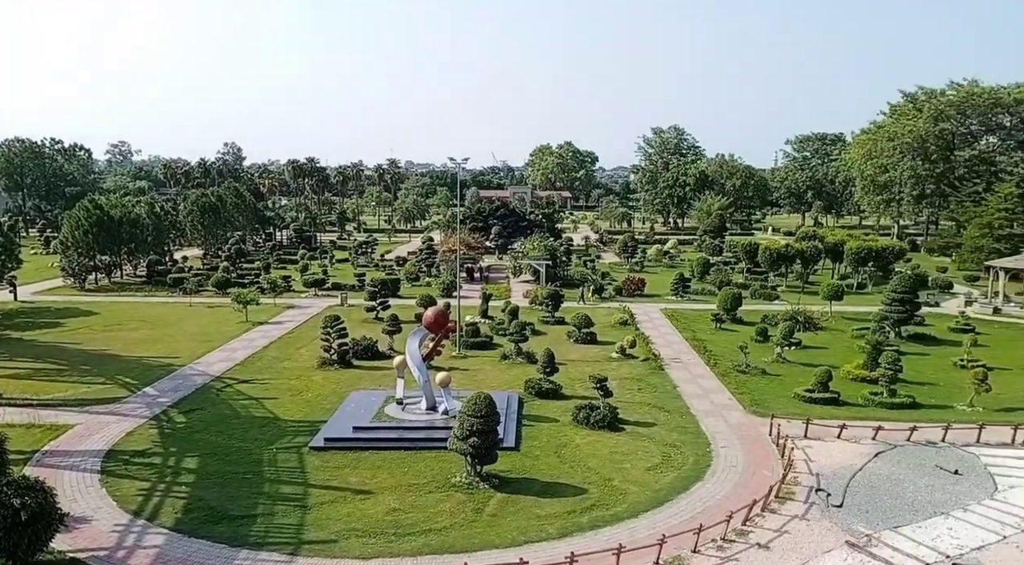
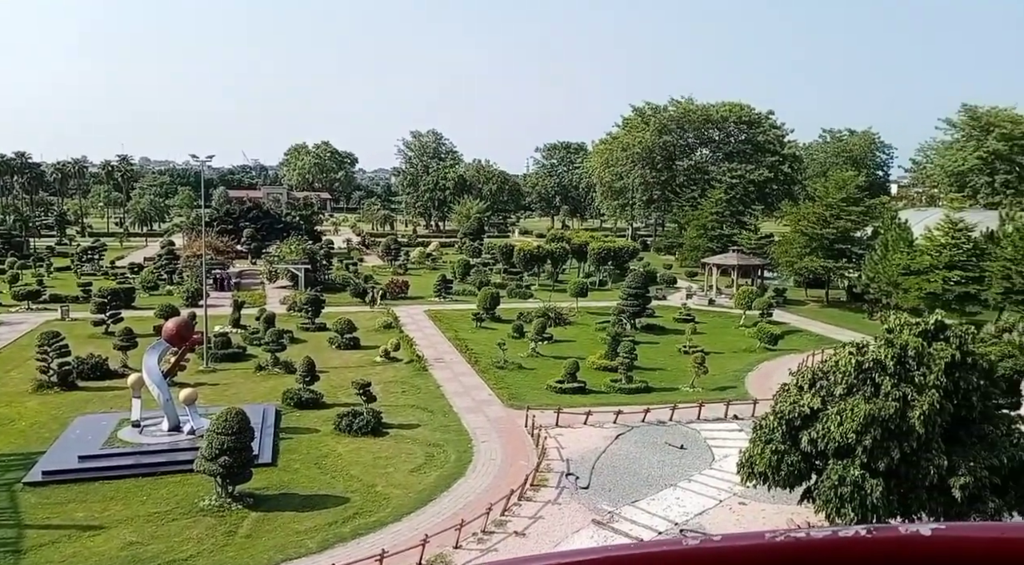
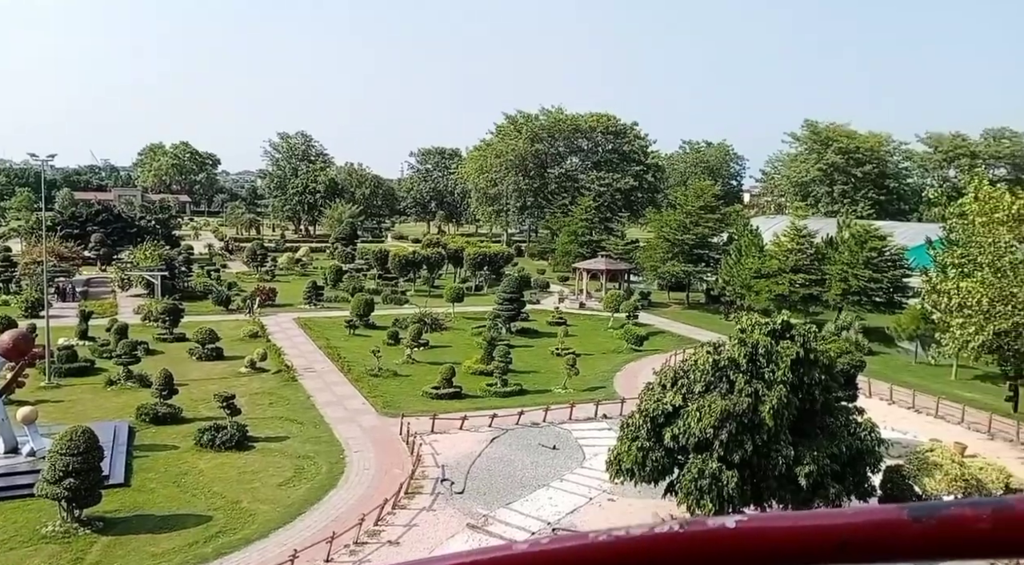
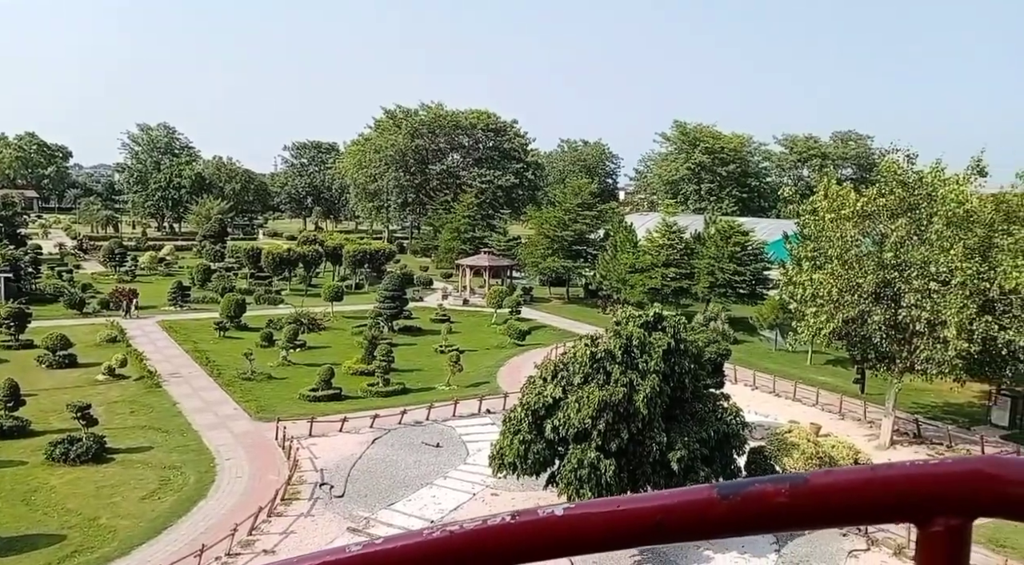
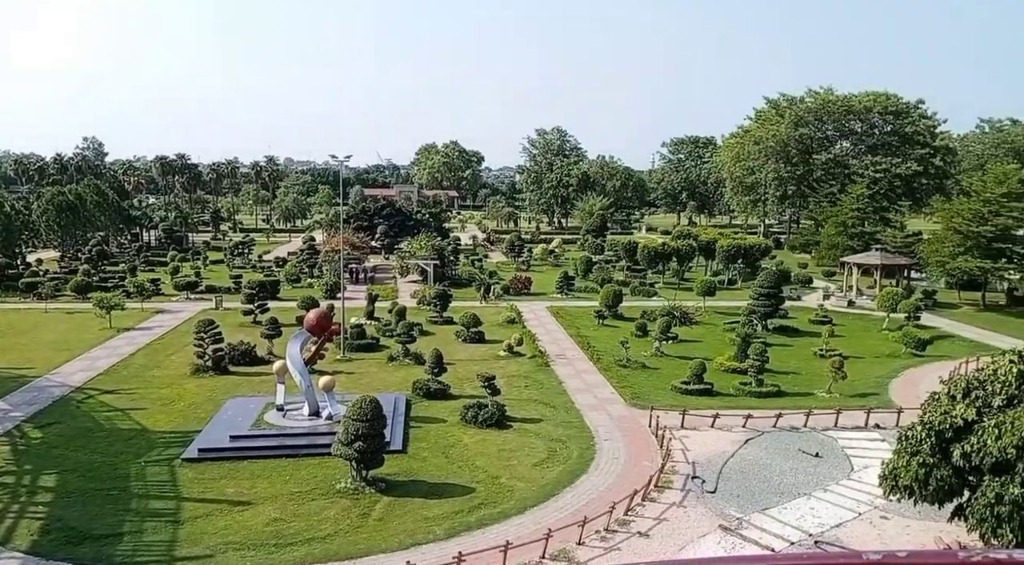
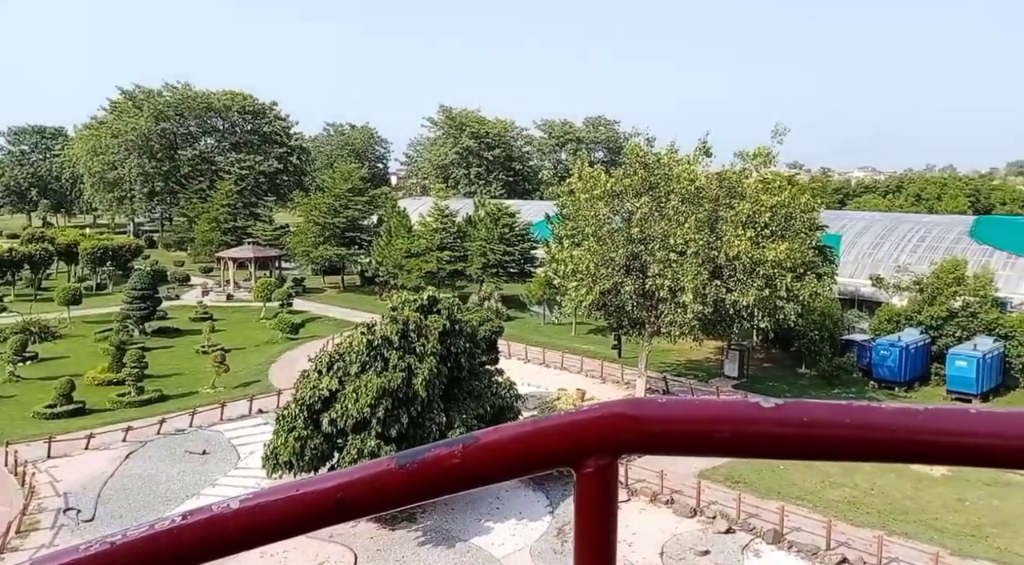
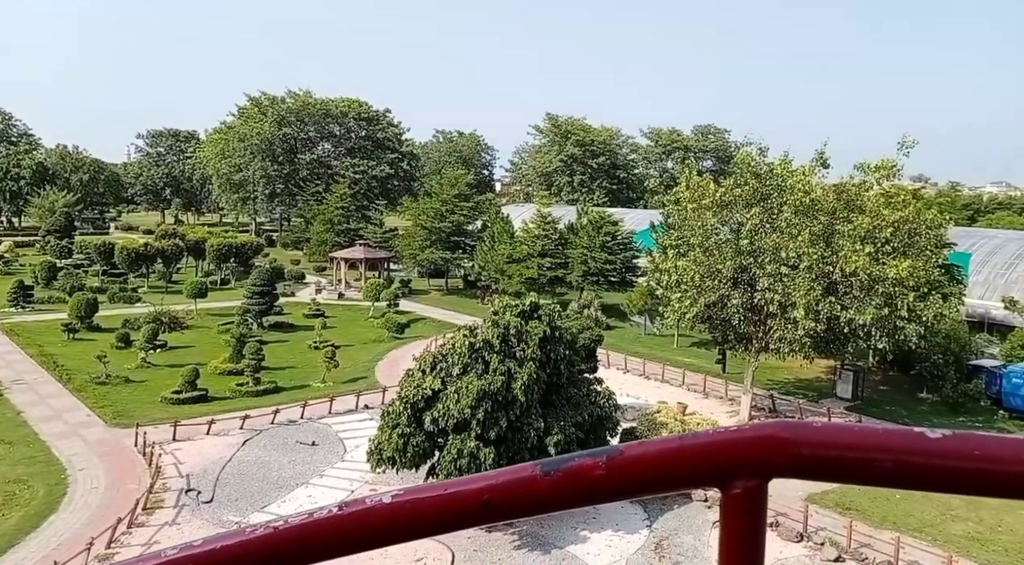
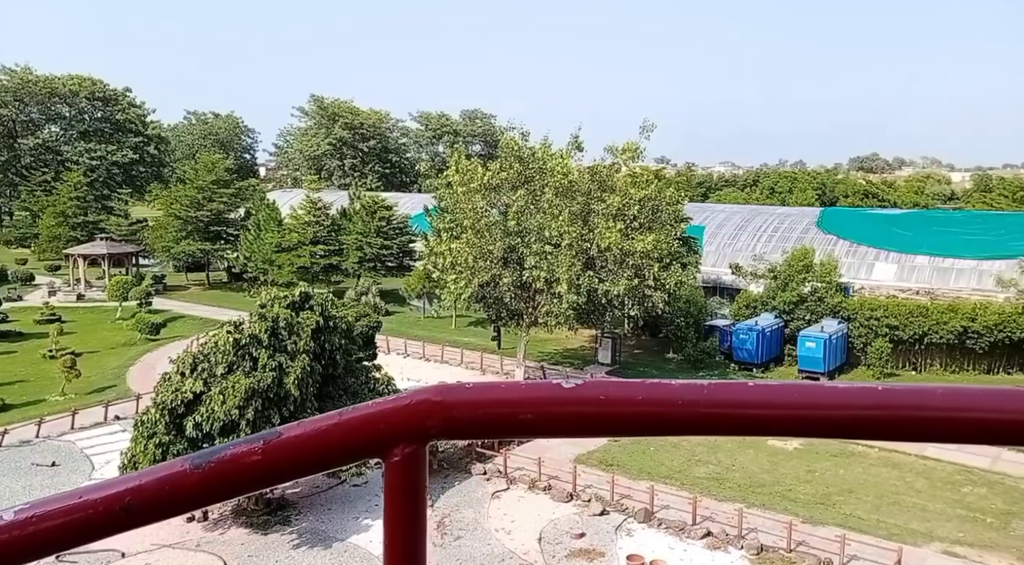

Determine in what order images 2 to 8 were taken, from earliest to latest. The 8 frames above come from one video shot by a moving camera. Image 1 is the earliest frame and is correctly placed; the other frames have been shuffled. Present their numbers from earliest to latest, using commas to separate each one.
5, 2, 3, 4, 7, 6, 8
